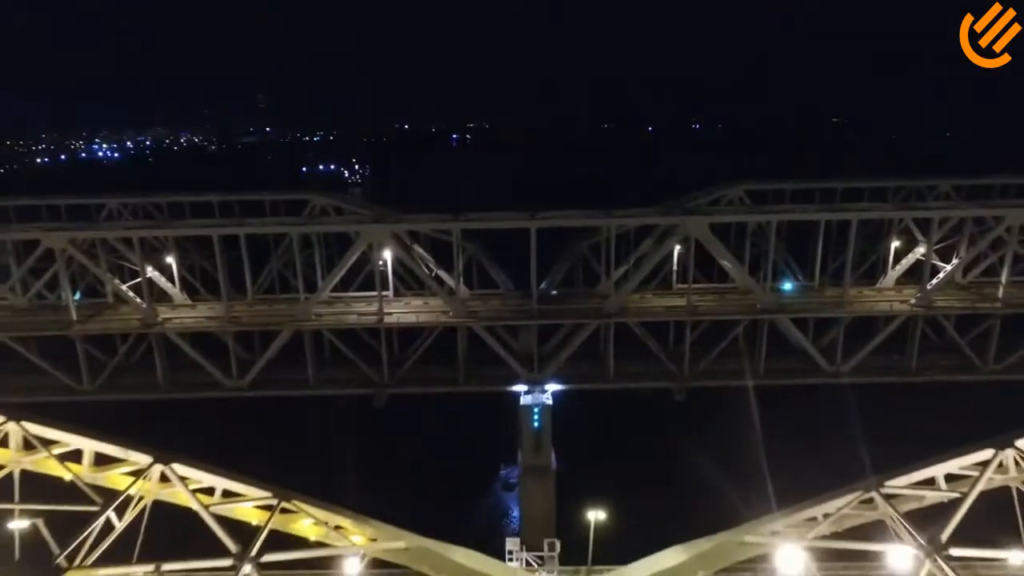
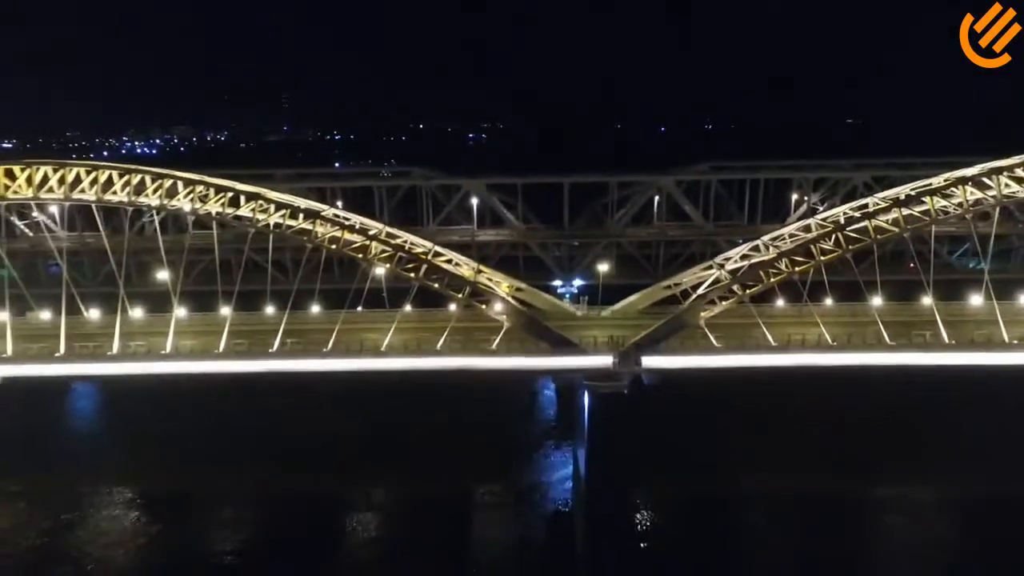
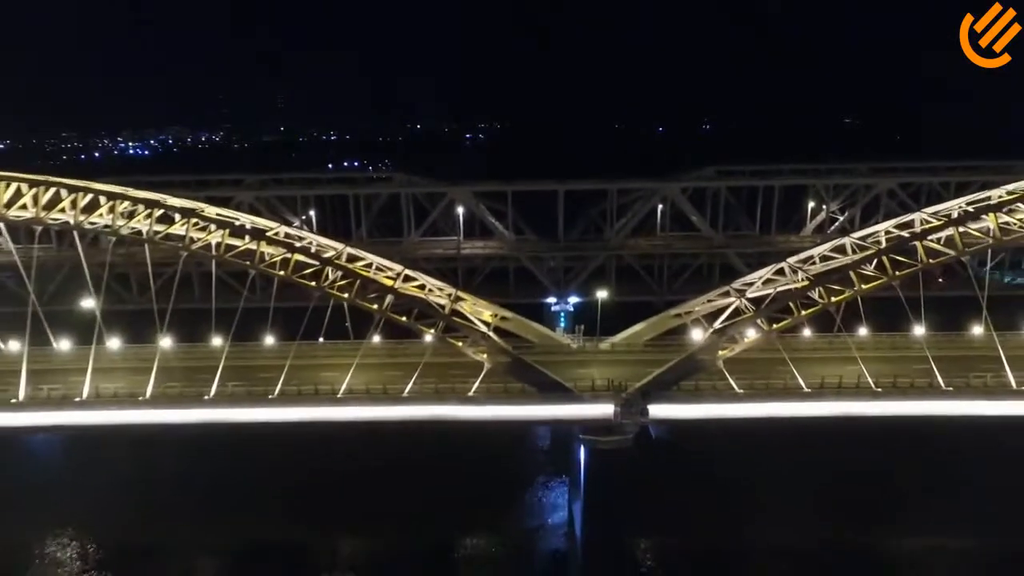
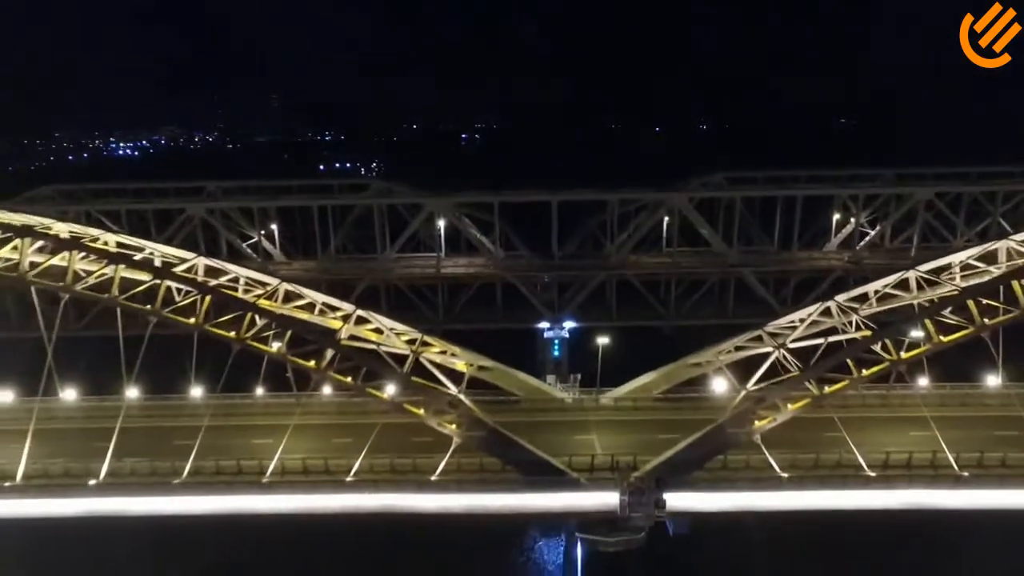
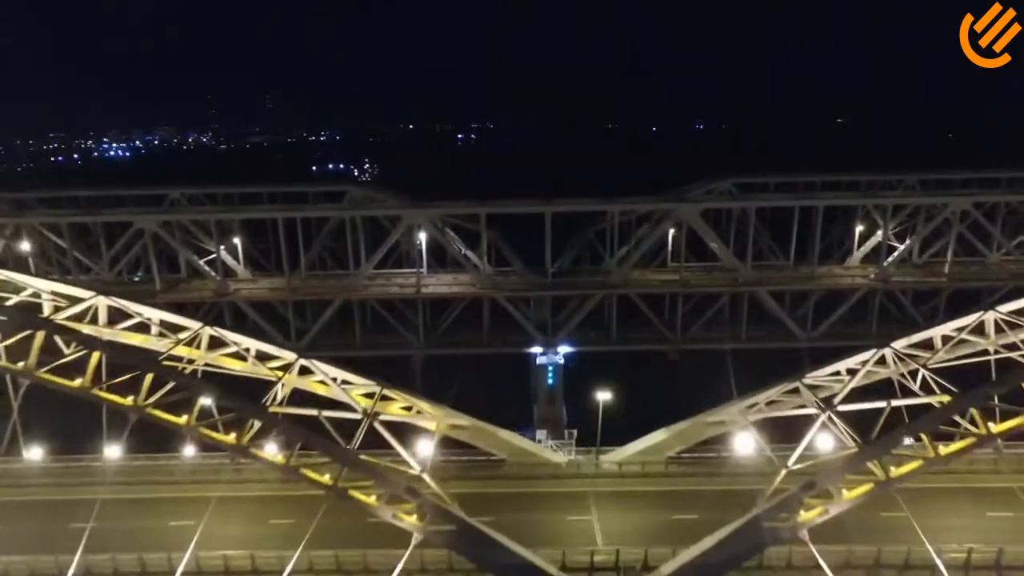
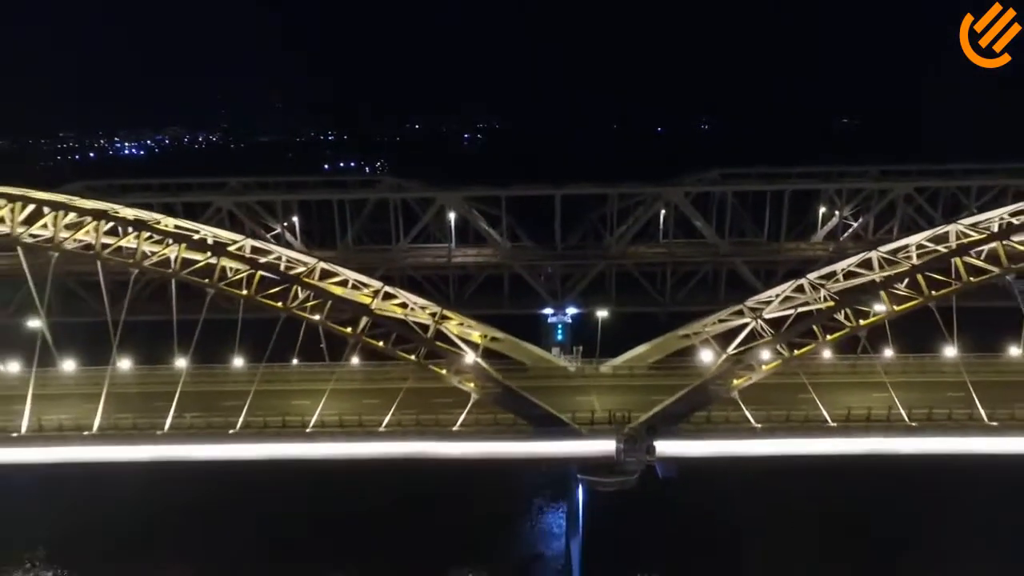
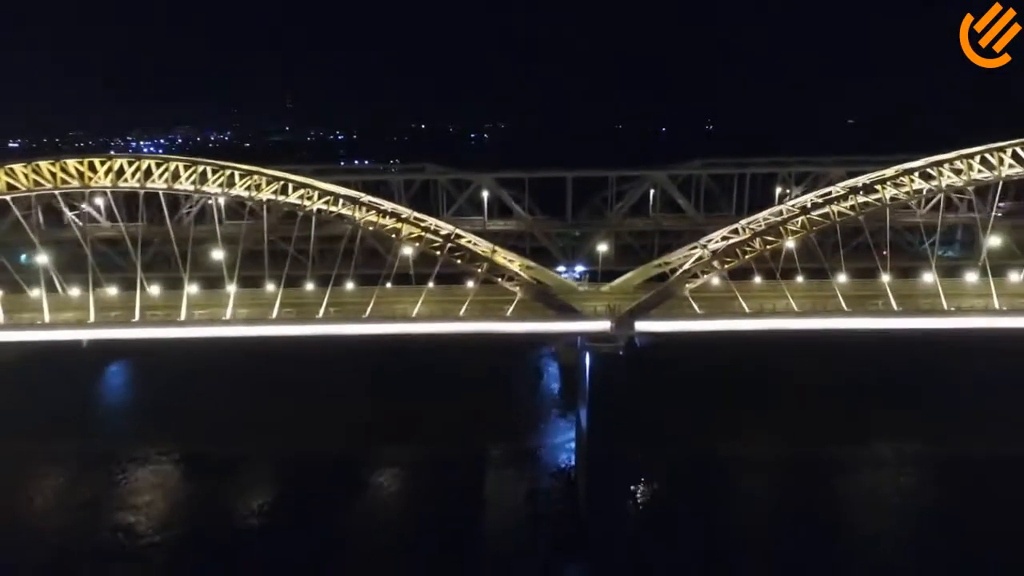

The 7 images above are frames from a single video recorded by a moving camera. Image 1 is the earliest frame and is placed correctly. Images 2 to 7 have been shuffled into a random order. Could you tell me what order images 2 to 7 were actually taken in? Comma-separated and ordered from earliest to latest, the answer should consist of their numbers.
5, 4, 6, 3, 2, 7
